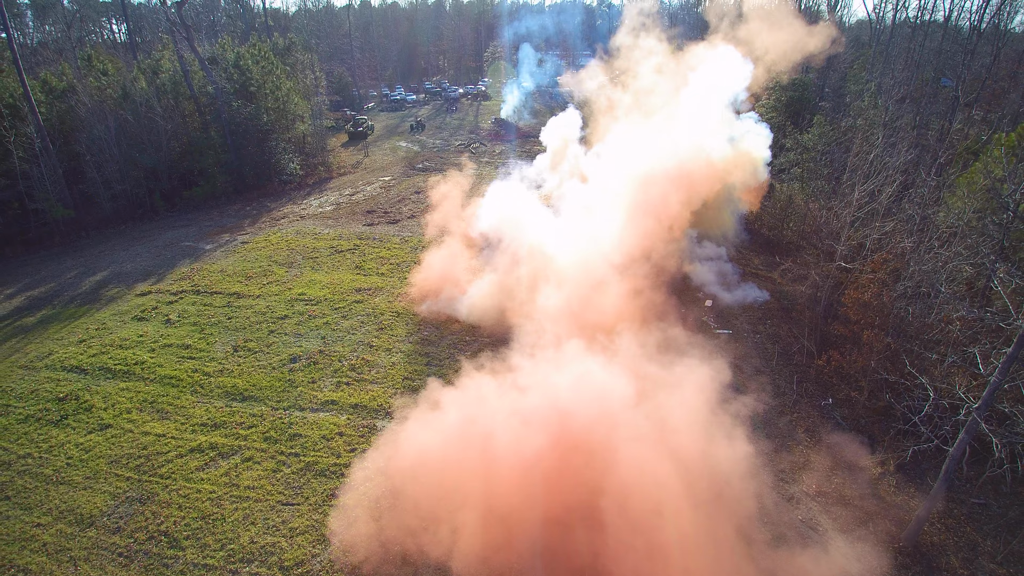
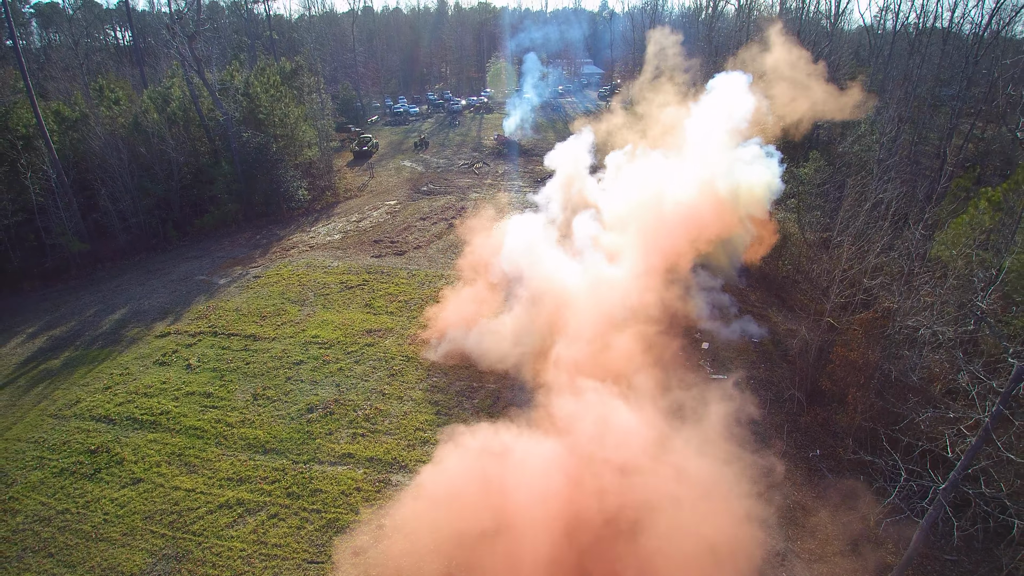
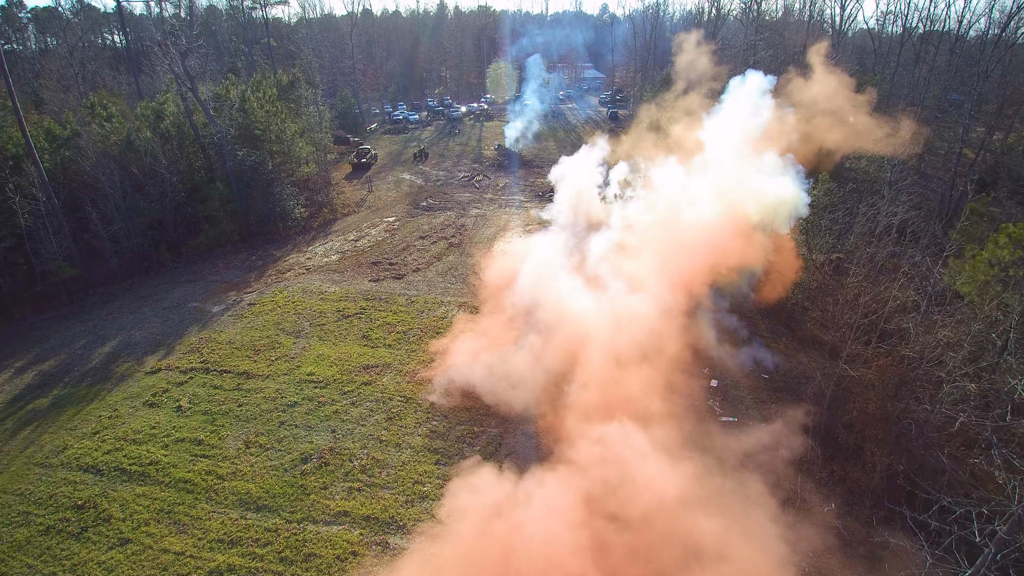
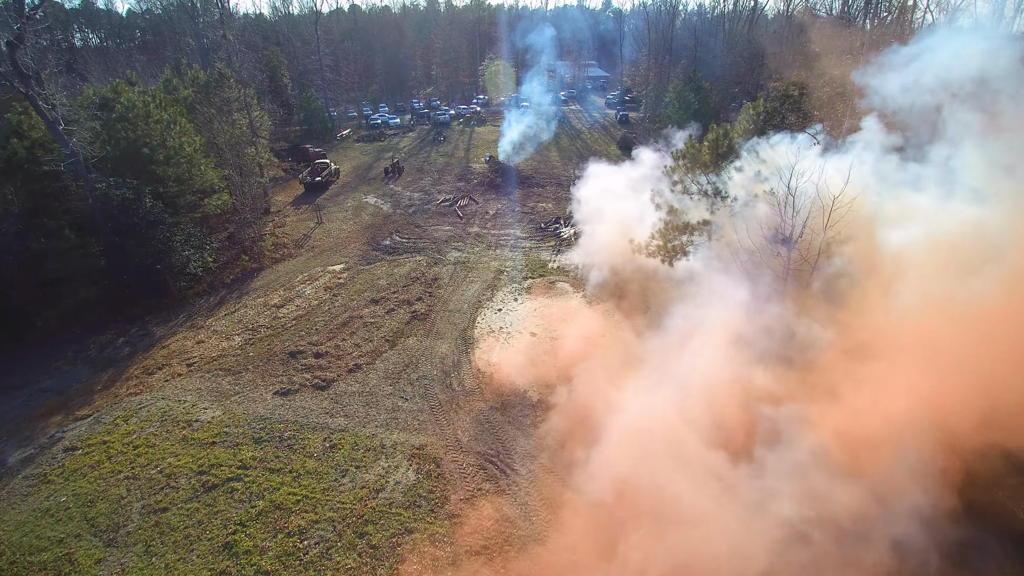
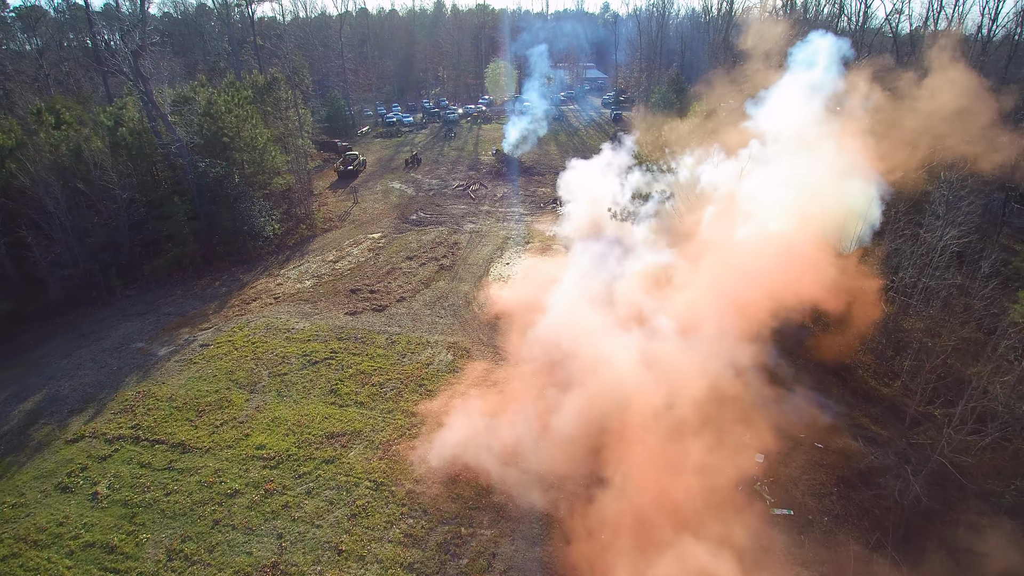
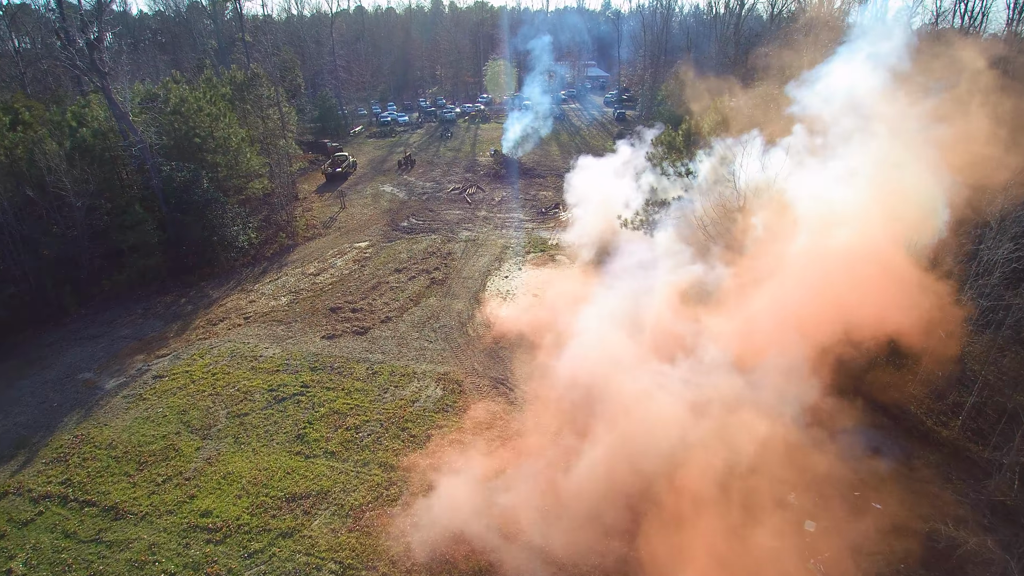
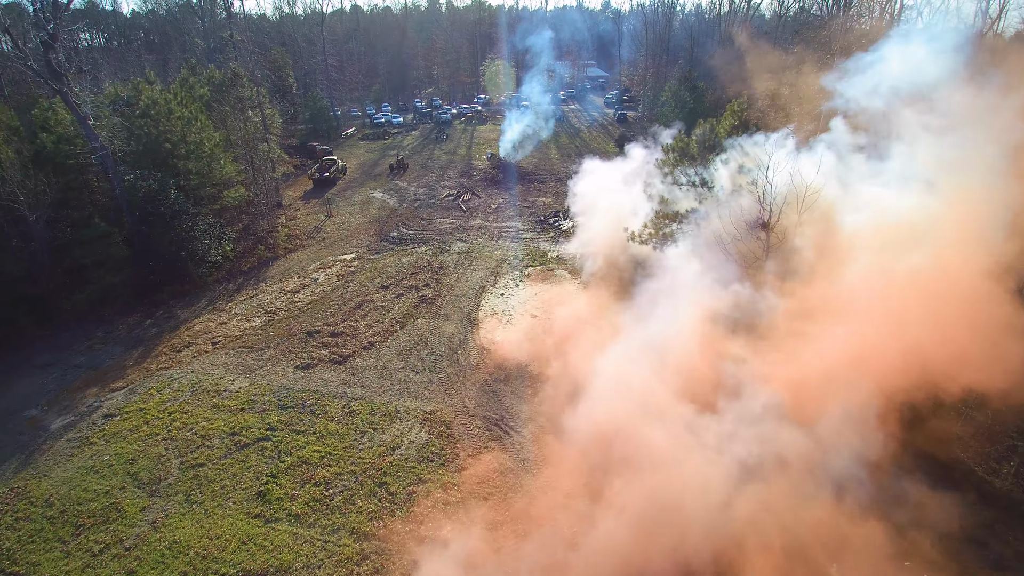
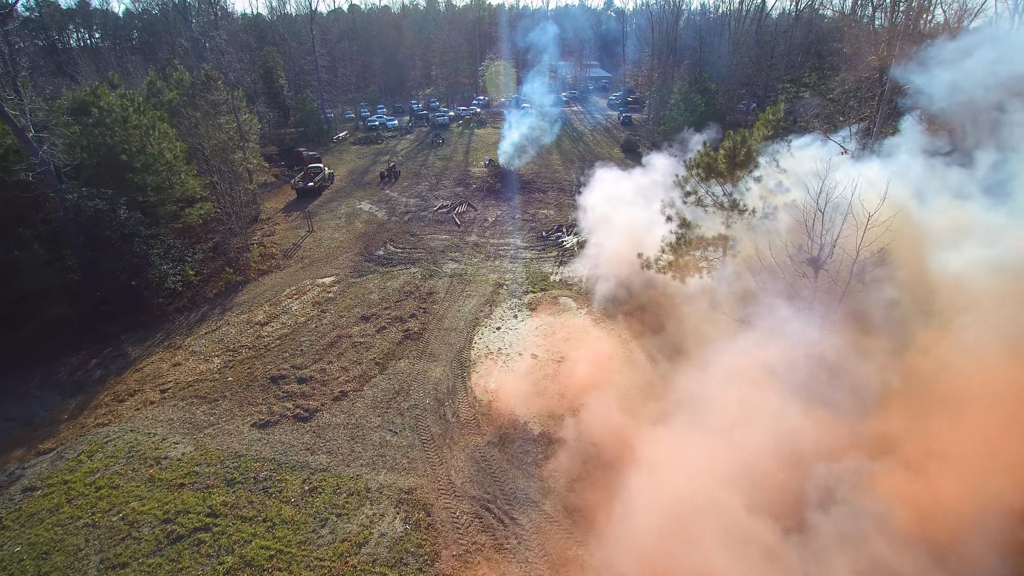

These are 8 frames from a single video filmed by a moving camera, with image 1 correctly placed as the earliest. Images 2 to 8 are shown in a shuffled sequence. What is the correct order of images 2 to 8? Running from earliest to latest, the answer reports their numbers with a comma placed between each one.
2, 3, 5, 6, 7, 4, 8
